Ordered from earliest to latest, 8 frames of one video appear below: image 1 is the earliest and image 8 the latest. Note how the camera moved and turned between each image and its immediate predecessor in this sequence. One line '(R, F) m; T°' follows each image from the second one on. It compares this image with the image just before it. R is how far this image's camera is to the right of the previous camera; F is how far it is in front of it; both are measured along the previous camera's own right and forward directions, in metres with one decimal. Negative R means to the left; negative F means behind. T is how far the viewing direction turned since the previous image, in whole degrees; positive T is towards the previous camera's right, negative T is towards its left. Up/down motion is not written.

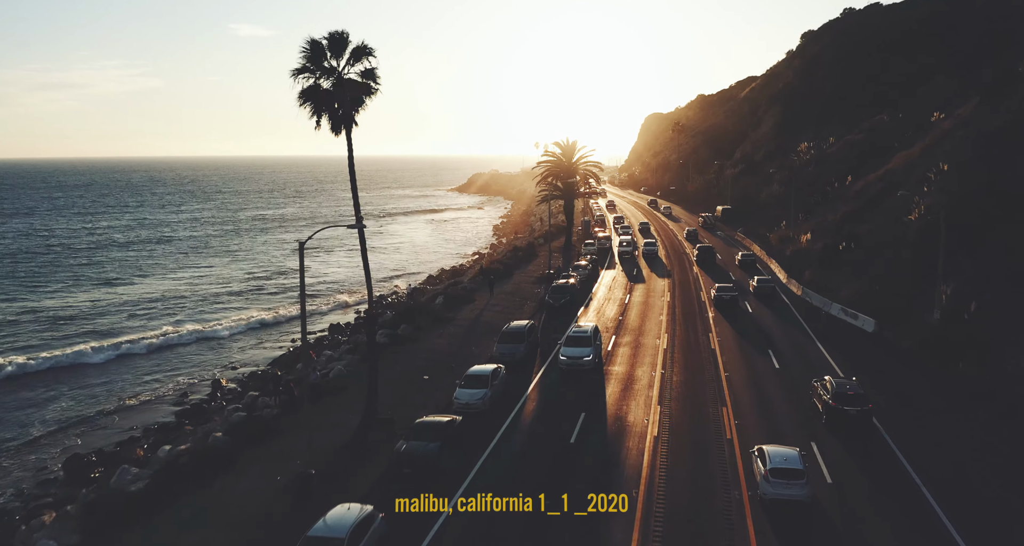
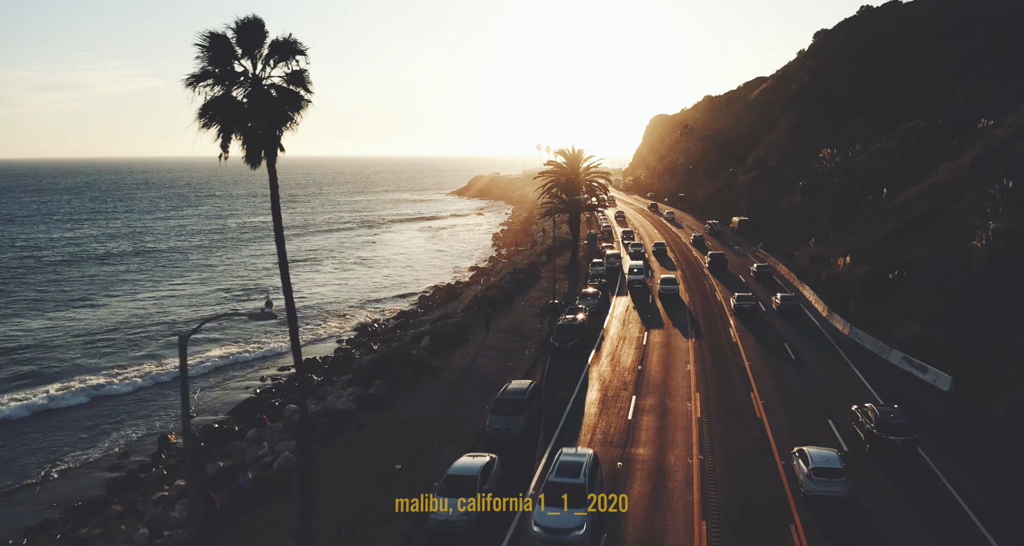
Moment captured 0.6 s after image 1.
(+0.1, +5.1) m; 0°
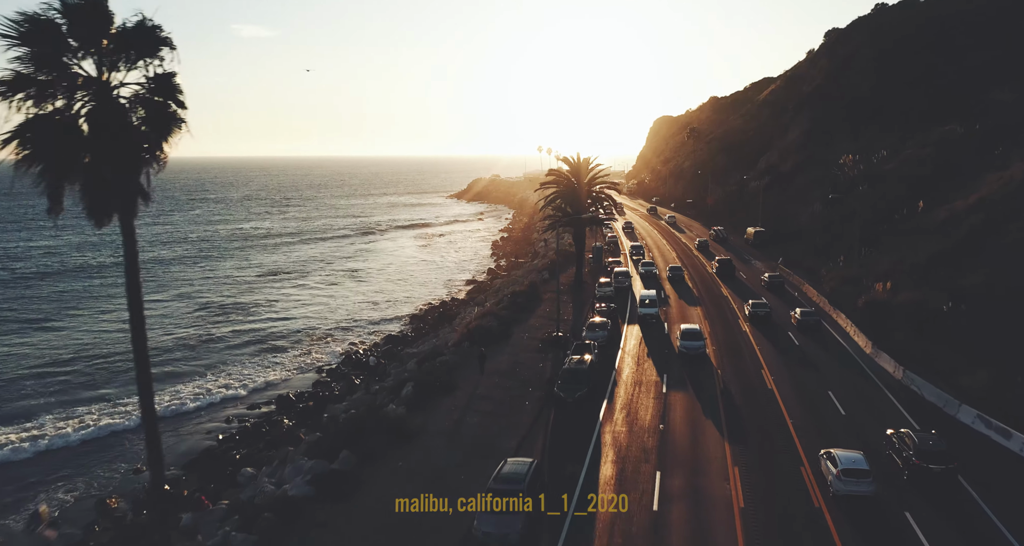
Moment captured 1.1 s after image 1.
(+0.1, +4.4) m; 0°
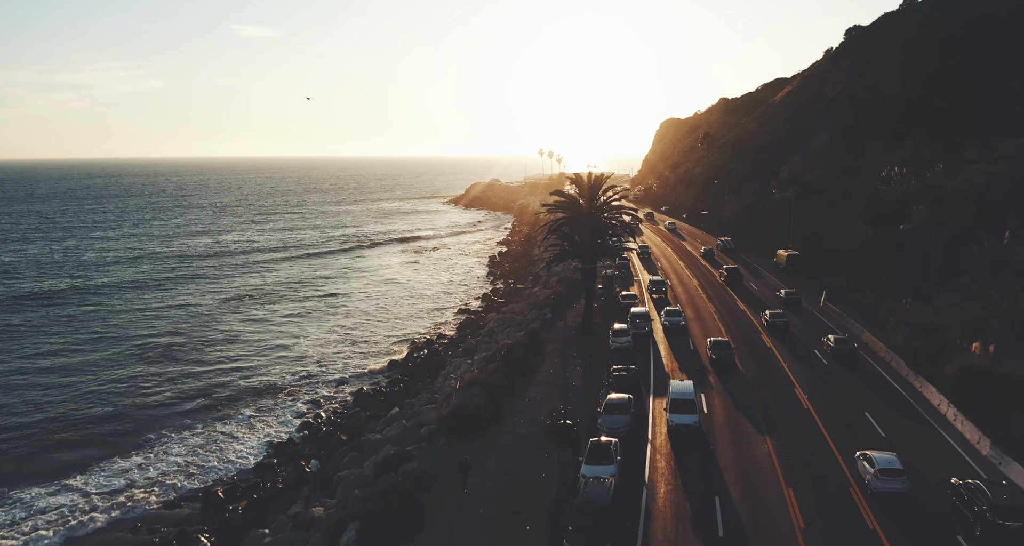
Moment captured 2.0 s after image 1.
(+0.3, +7.9) m; 0°
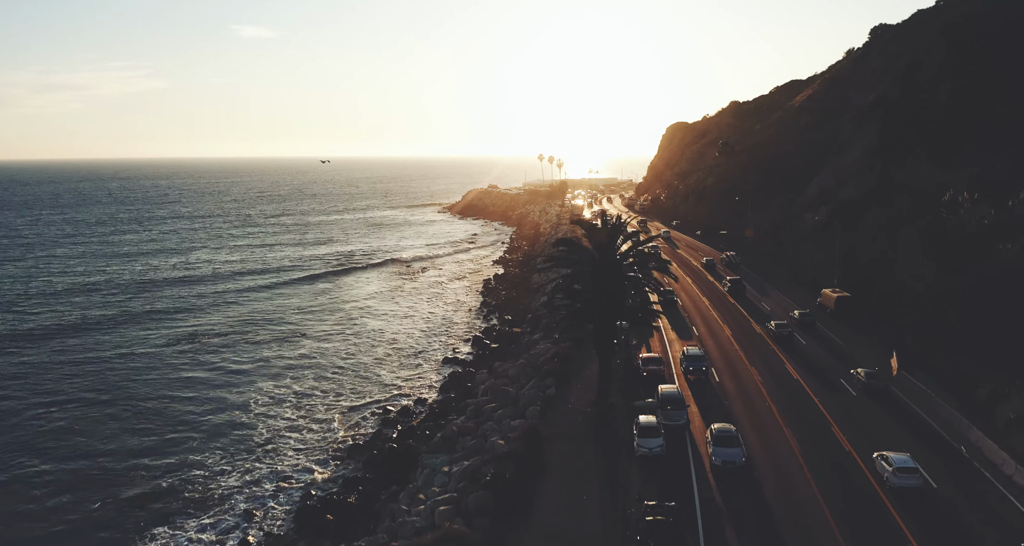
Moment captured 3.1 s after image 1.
(+0.4, +9.0) m; 0°
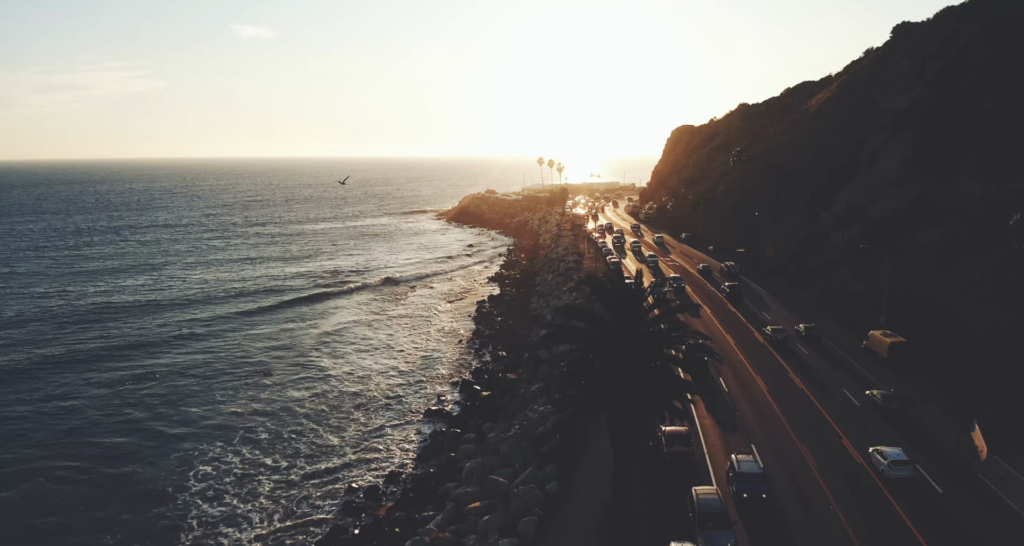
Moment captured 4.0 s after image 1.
(+0.4, +7.3) m; 0°
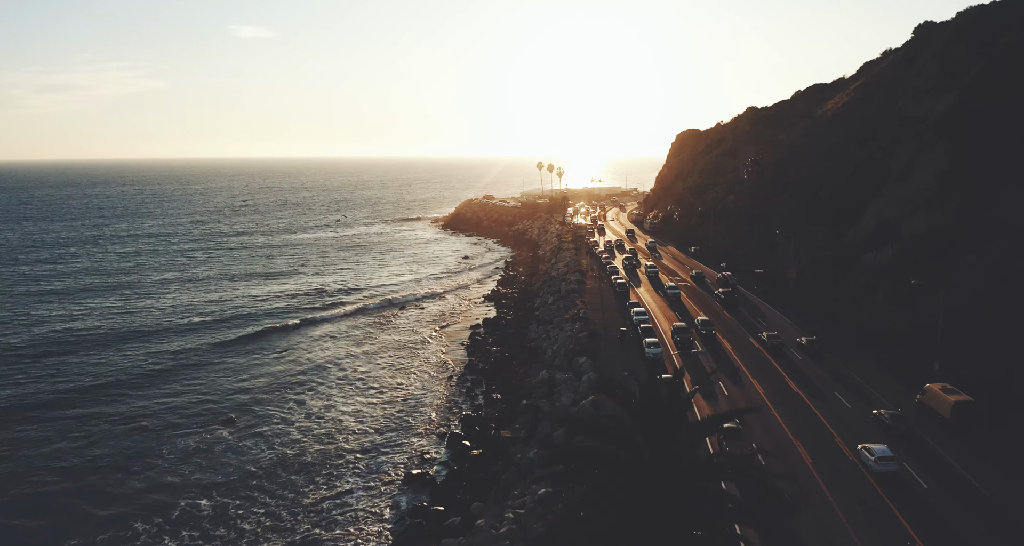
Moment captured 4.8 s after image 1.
(+0.3, +6.2) m; 0°
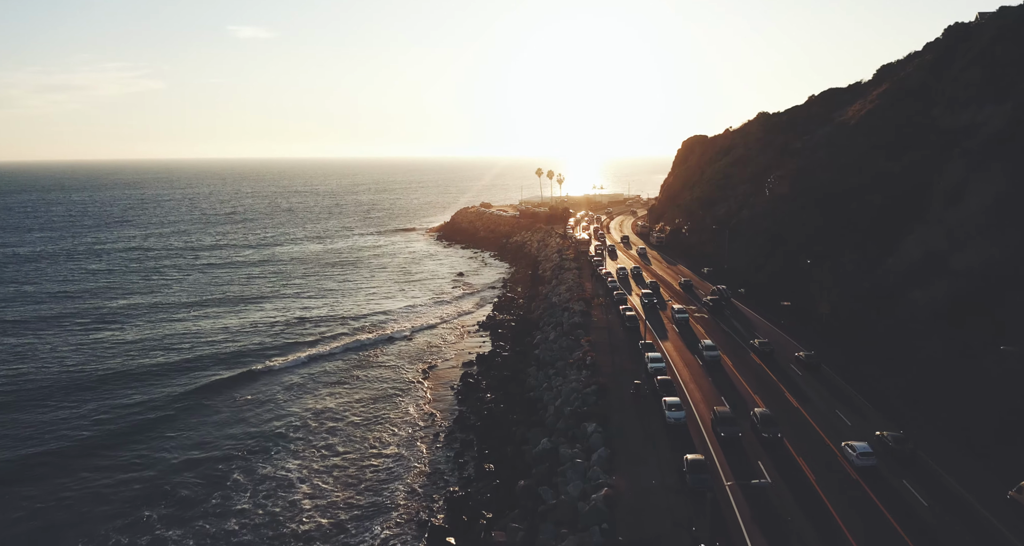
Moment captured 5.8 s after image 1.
(+0.2, +7.4) m; 0°
